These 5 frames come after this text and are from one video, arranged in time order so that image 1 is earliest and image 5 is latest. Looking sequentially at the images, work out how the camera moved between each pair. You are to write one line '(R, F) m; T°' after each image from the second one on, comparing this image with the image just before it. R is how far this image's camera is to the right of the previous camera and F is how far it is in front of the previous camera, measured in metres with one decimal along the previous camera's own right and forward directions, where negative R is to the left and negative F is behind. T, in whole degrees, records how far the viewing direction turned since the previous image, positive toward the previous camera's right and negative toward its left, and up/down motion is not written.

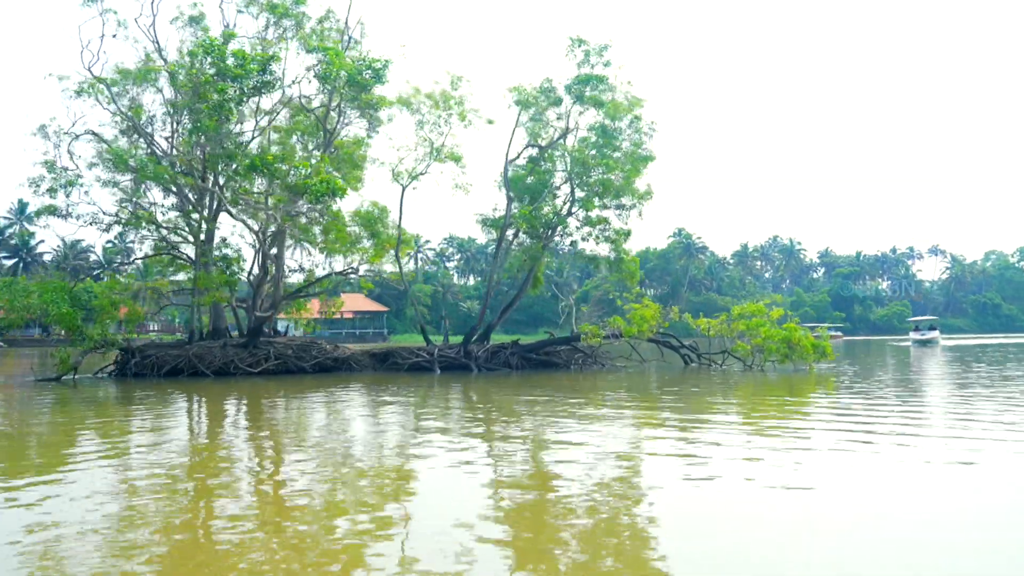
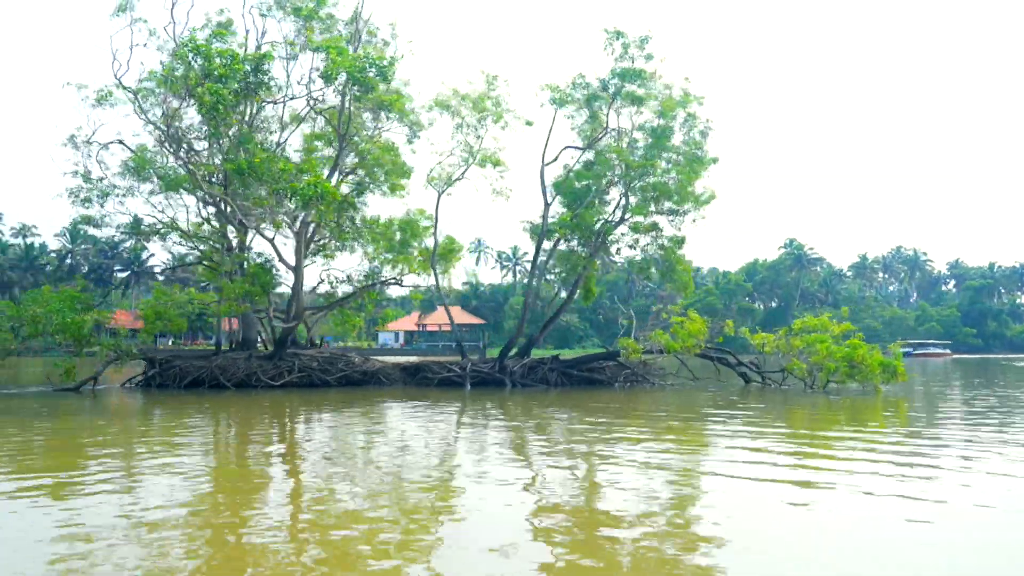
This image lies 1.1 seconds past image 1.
(-0.3, +0.9) m; -1°
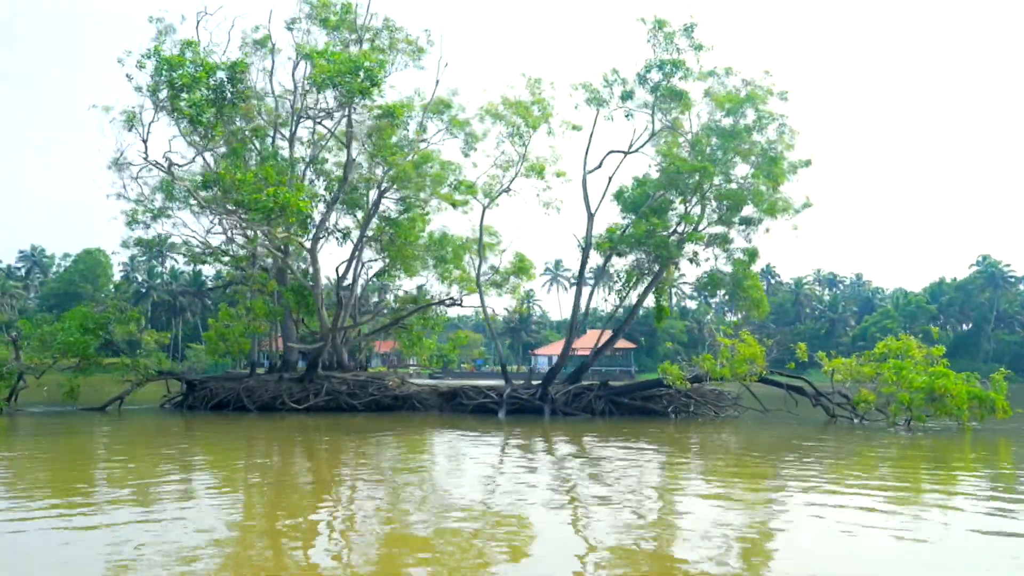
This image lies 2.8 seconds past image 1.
(-0.2, +1.1) m; -2°
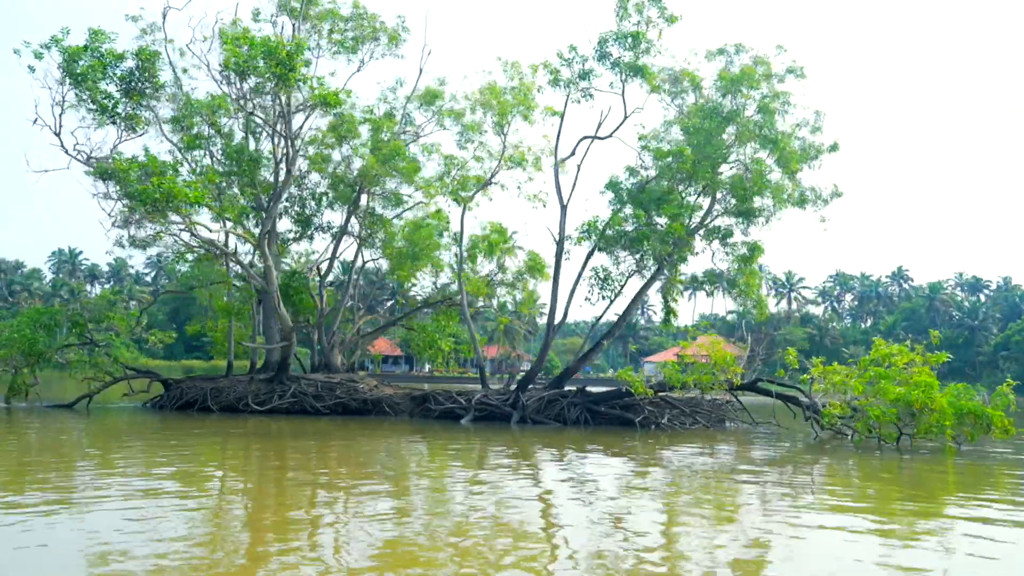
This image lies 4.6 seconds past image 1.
(+0.5, +1.0) m; 0°
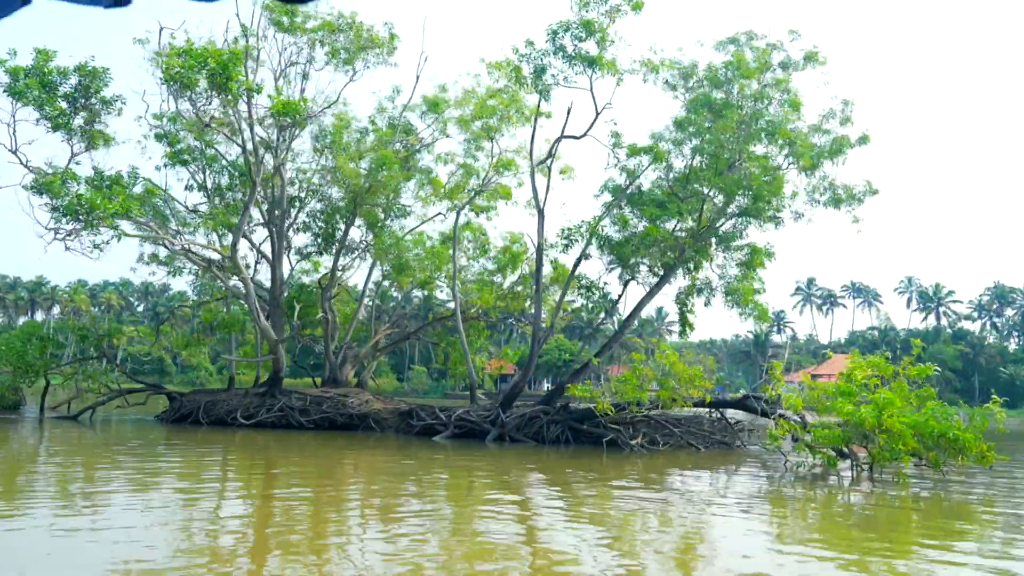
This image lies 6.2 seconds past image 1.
(+0.6, +0.3) m; -1°
